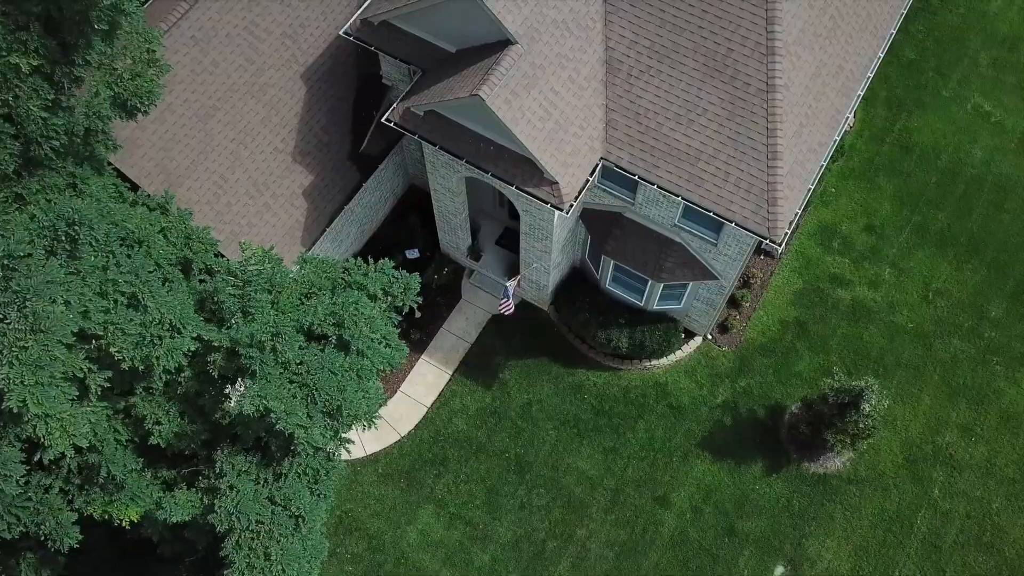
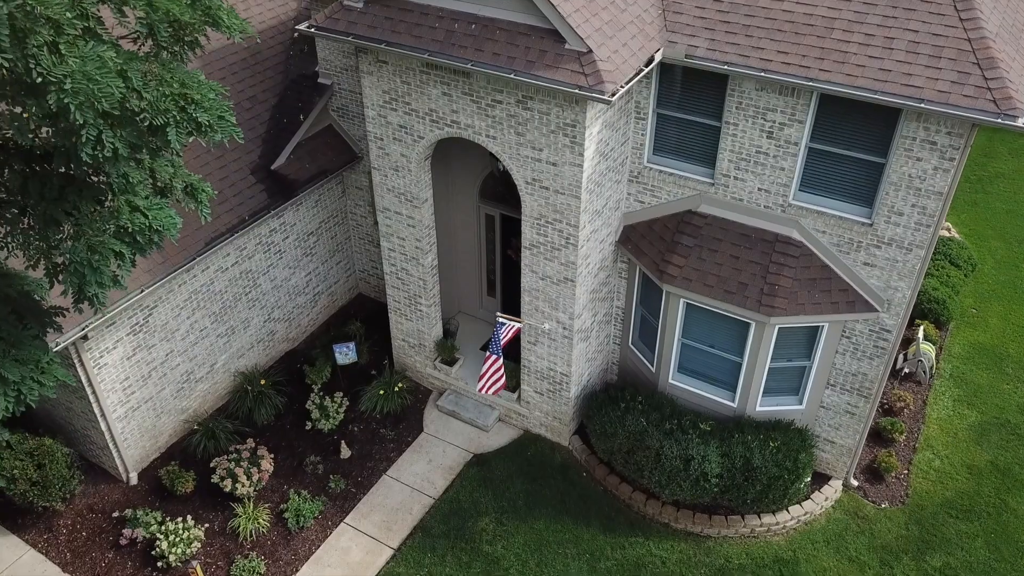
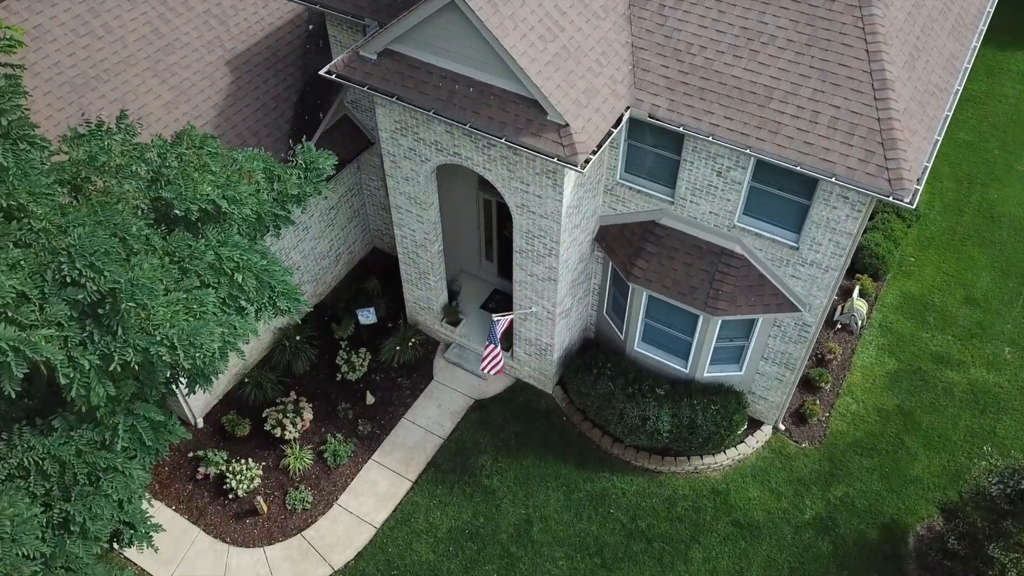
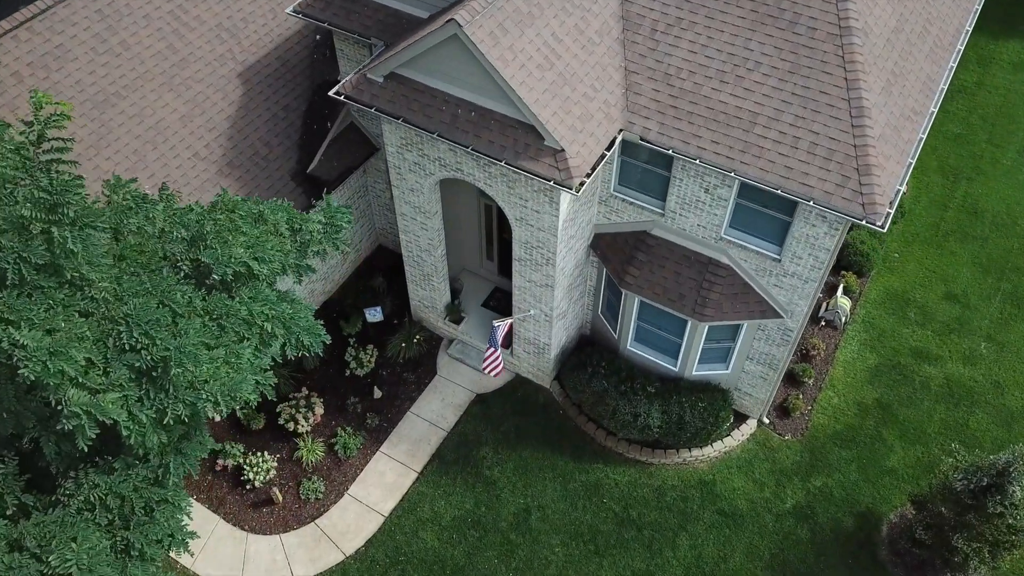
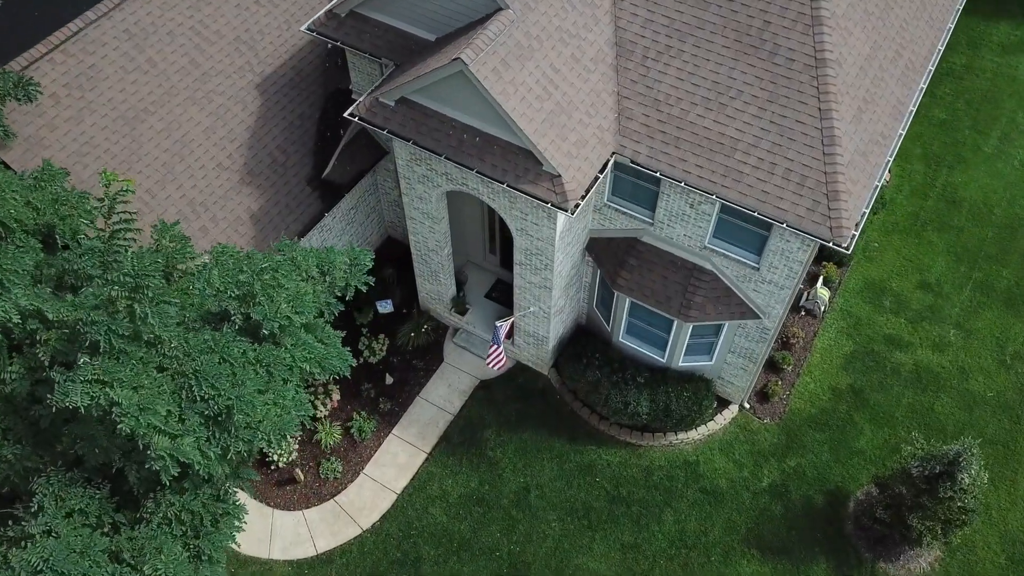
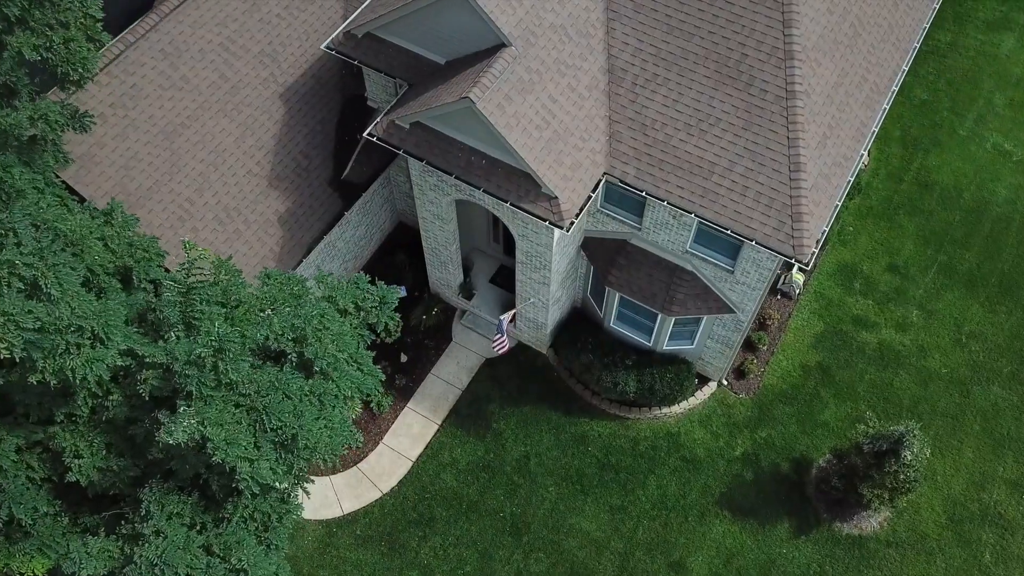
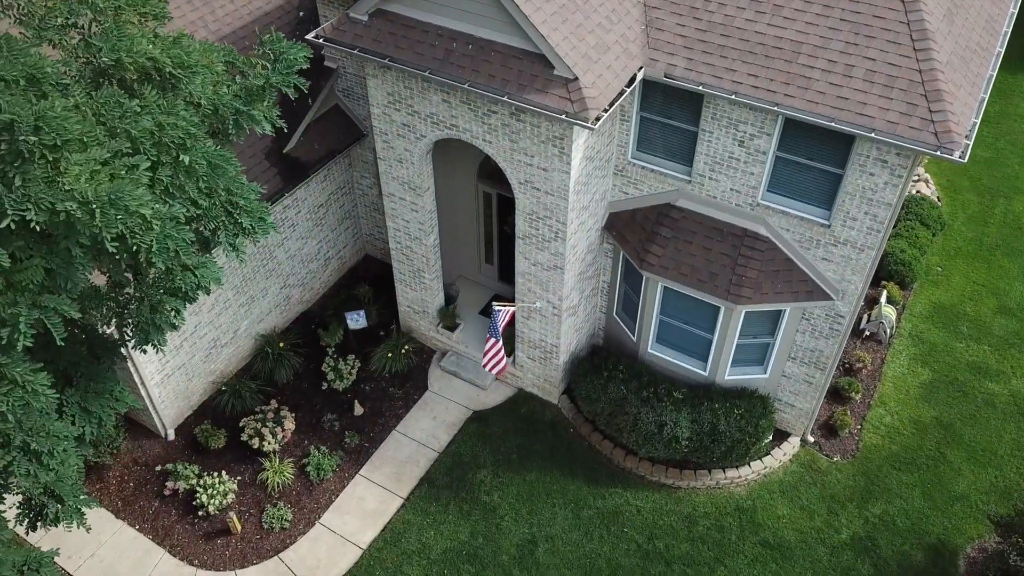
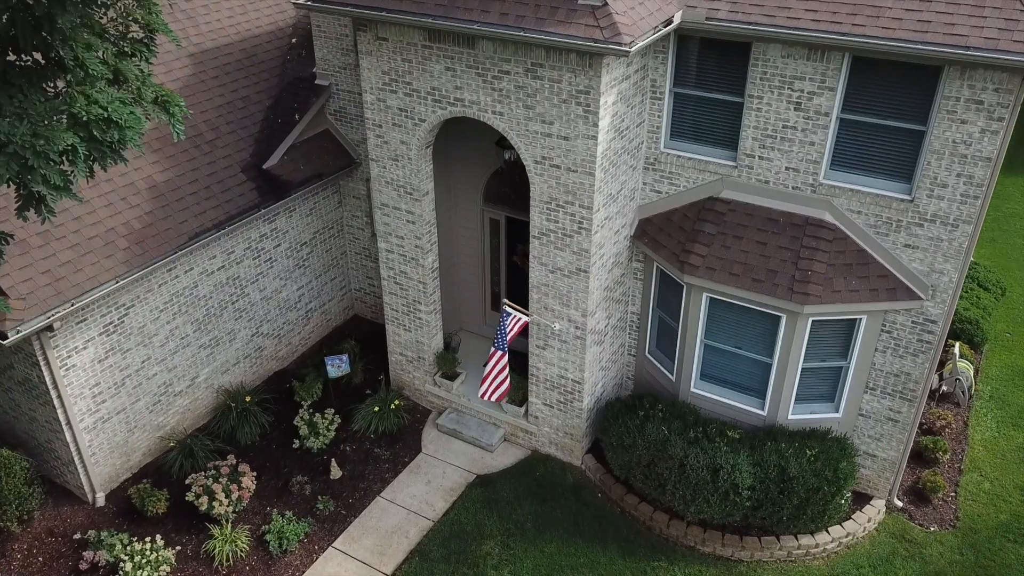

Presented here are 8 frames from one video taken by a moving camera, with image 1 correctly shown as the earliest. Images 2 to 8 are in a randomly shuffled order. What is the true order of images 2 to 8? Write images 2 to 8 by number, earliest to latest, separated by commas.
6, 5, 4, 3, 7, 2, 8
